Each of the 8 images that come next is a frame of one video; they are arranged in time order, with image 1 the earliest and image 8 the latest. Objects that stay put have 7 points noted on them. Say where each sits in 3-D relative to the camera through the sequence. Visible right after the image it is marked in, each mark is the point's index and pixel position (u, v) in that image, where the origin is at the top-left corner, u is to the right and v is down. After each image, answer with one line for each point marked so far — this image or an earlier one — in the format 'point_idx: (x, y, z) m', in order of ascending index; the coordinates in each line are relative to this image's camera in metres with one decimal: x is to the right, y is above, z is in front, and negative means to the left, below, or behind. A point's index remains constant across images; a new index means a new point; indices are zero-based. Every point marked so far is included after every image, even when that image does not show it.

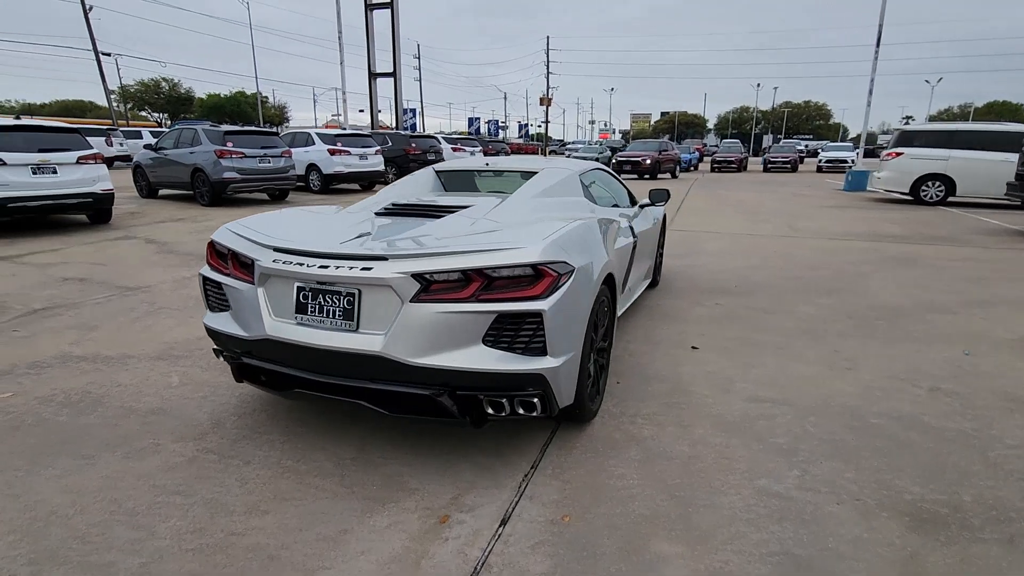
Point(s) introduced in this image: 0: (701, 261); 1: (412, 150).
0: (+2.7, +0.4, +7.7) m
1: (-3.7, +5.1, +19.8) m
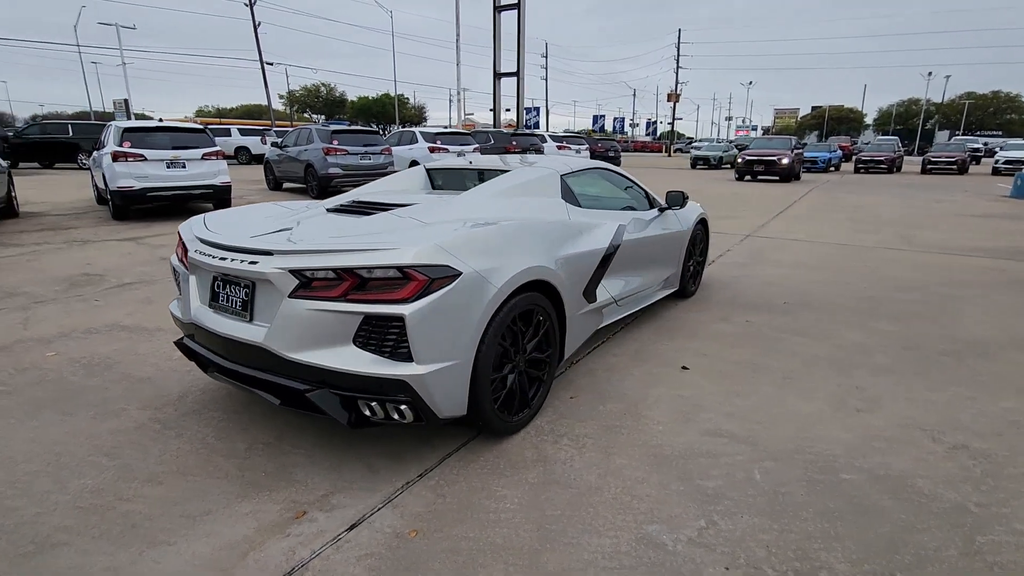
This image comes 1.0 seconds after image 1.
0: (+3.2, +0.2, +6.9) m
1: (0.0, +5.2, +20.1) m
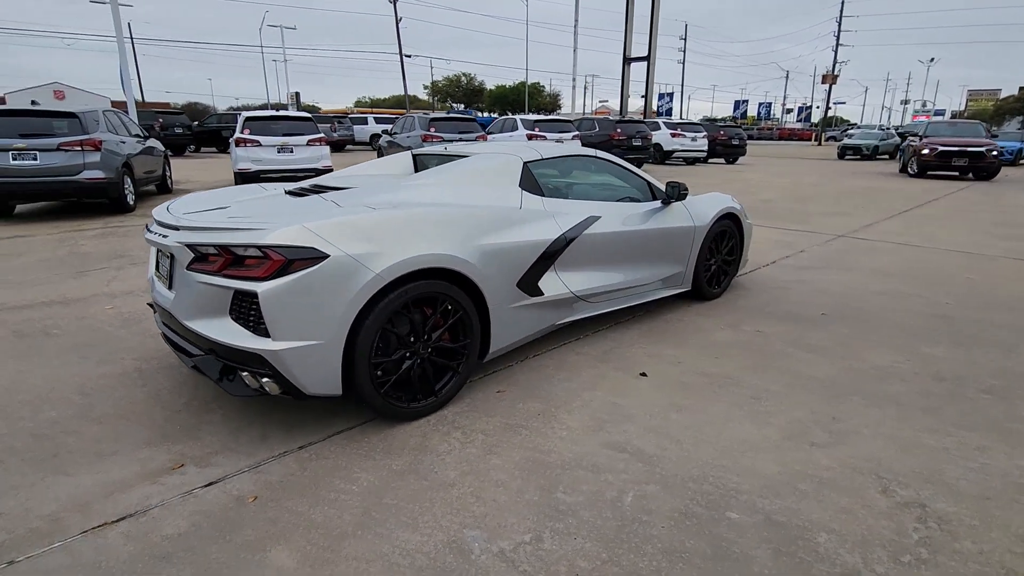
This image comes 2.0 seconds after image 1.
0: (+3.5, +0.1, +6.0) m
1: (+3.8, +5.5, +19.4) m
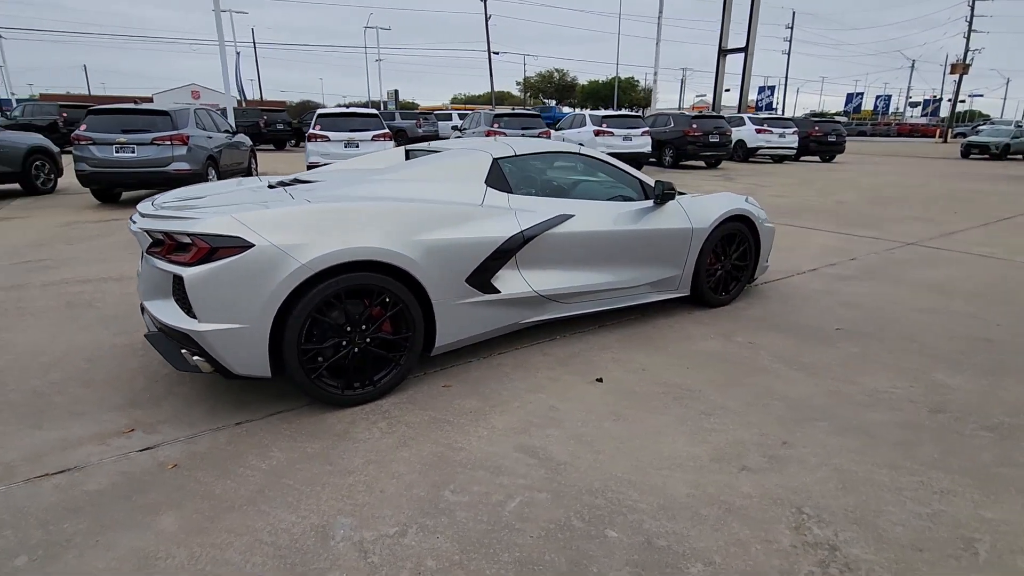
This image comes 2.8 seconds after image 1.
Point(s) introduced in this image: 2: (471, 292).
0: (+3.5, 0.0, +5.4) m
1: (+6.2, +5.4, +18.5) m
2: (-0.3, 0.0, +3.5) m
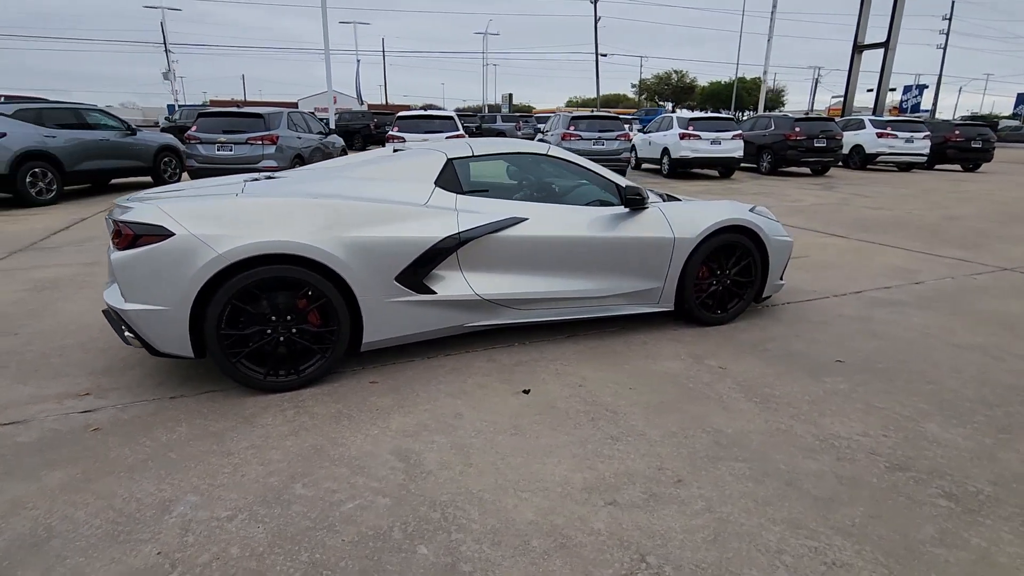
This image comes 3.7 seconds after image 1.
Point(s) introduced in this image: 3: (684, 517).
0: (+3.4, -0.3, +4.6) m
1: (+8.9, +4.8, +17.0) m
2: (-0.7, 0.0, +3.5) m
3: (+0.7, -1.0, +2.3) m
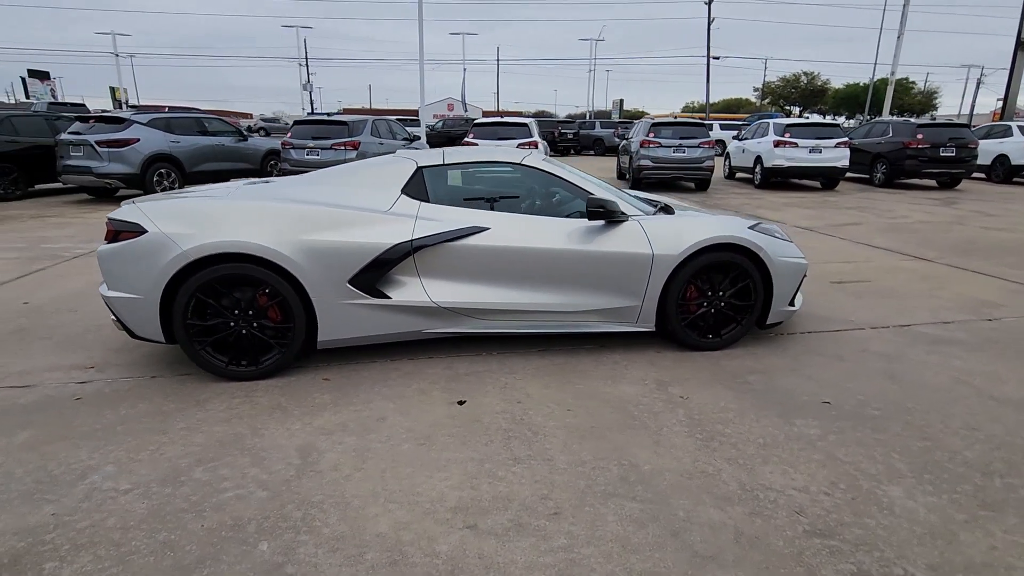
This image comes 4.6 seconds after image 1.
0: (+3.2, -0.5, +3.9) m
1: (+11.3, +4.1, +15.0) m
2: (-1.1, 0.0, +3.6) m
3: (+0.1, -1.1, +2.2) m
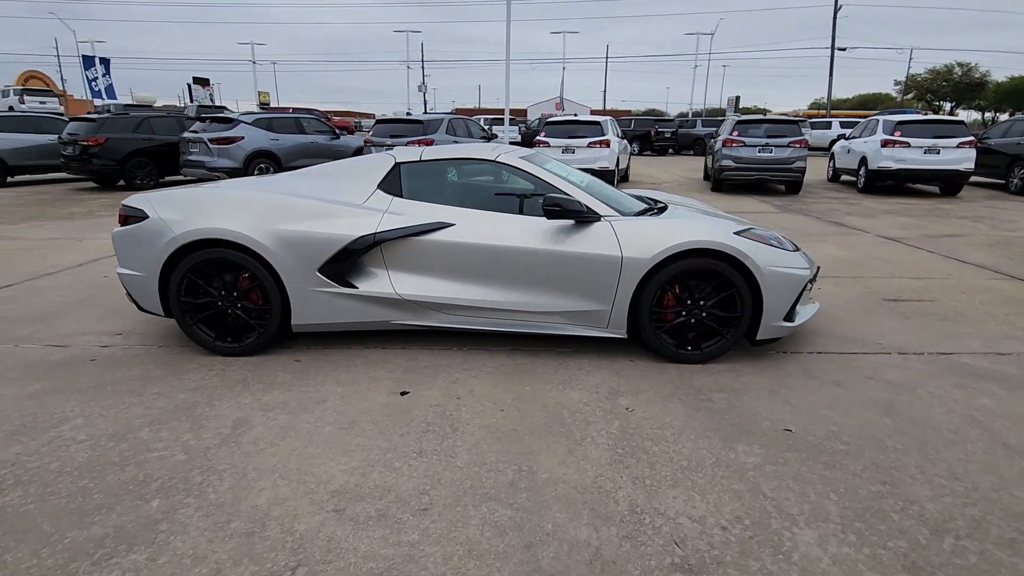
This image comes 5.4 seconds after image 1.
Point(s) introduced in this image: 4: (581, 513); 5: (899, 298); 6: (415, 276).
0: (+2.9, -0.7, +3.3) m
1: (+13.1, +3.4, +12.7) m
2: (-1.3, 0.0, +3.8) m
3: (-0.5, -1.0, +2.2) m
4: (+0.3, -1.0, +2.3) m
5: (+3.8, -0.1, +5.3) m
6: (-0.7, +0.1, +3.9) m
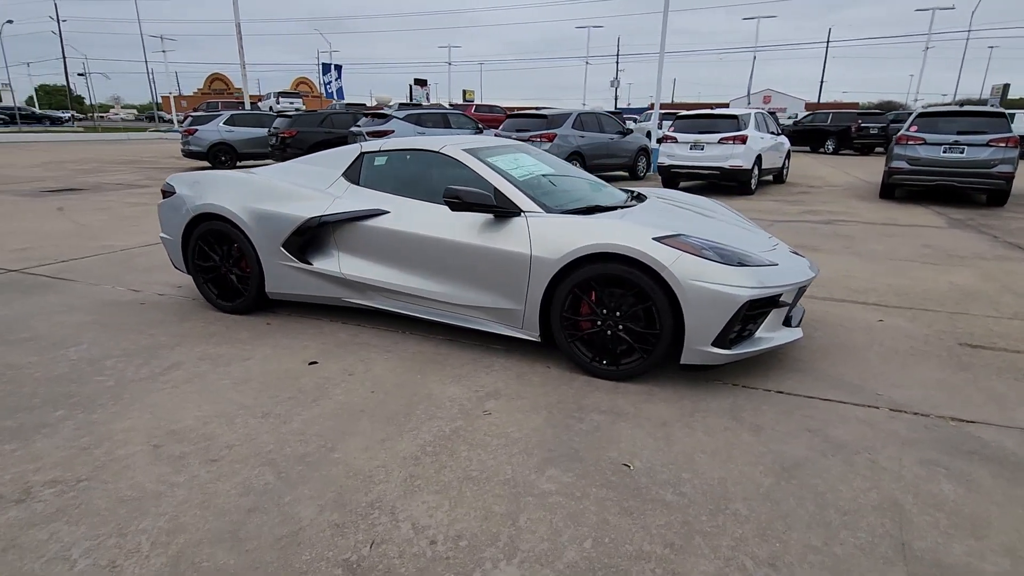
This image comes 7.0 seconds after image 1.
0: (+1.9, -0.9, +2.5) m
1: (+15.0, +2.1, +7.9) m
2: (-1.8, +0.3, +4.3) m
3: (-1.7, -0.9, +2.5) m
4: (-0.8, -0.9, +2.4) m
5: (+3.5, -0.4, +4.0) m
6: (-1.1, +0.2, +4.1) m
